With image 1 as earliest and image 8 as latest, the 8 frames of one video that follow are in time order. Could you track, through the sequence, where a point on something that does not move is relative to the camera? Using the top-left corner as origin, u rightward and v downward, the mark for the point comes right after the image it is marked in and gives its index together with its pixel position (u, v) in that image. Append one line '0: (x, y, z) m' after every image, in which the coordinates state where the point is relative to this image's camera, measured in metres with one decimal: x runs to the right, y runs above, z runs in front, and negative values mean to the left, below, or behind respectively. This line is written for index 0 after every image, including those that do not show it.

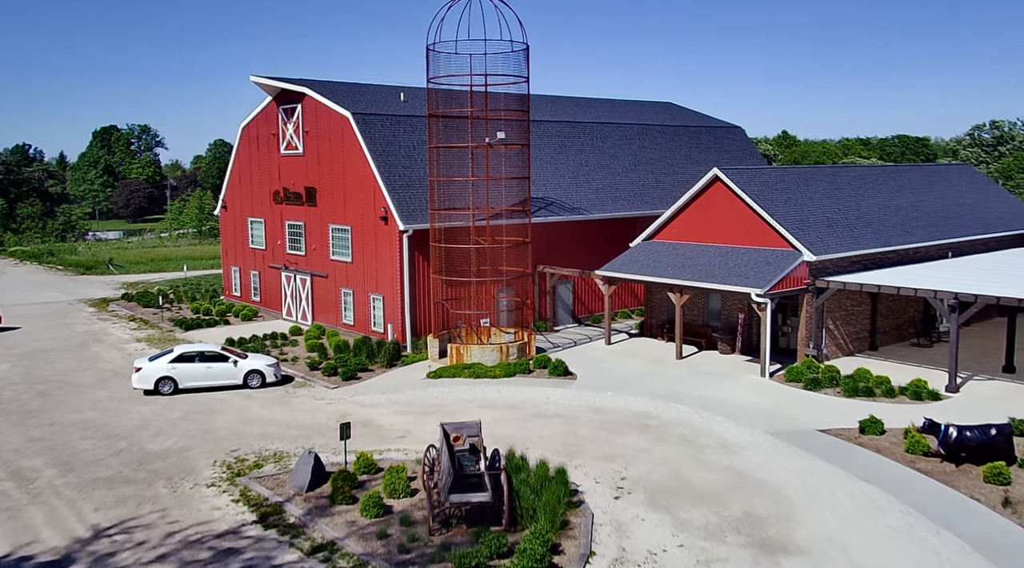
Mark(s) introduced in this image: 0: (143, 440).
0: (-7.6, -3.2, +19.2) m
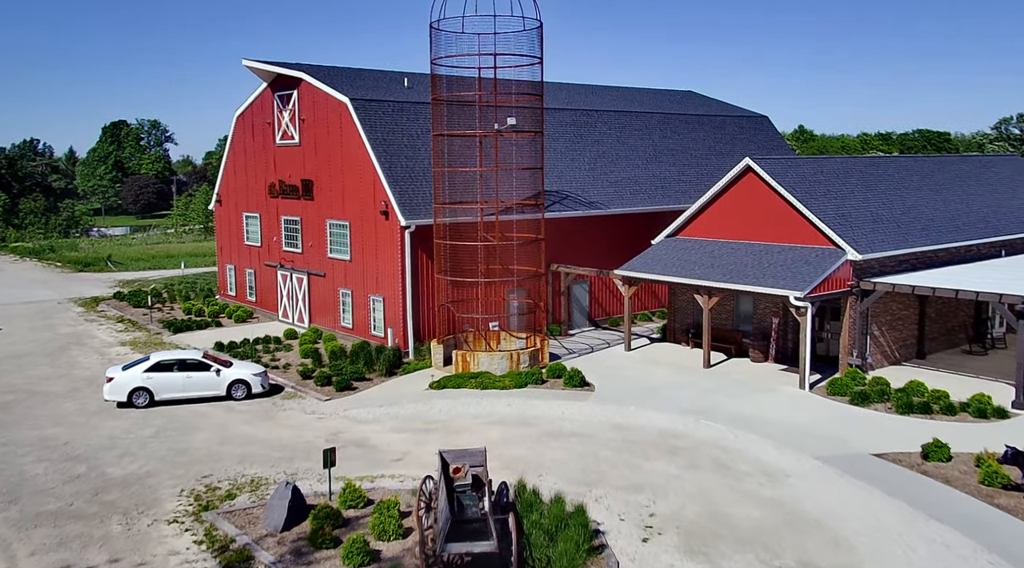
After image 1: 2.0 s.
0: (-7.5, -3.3, +16.9) m
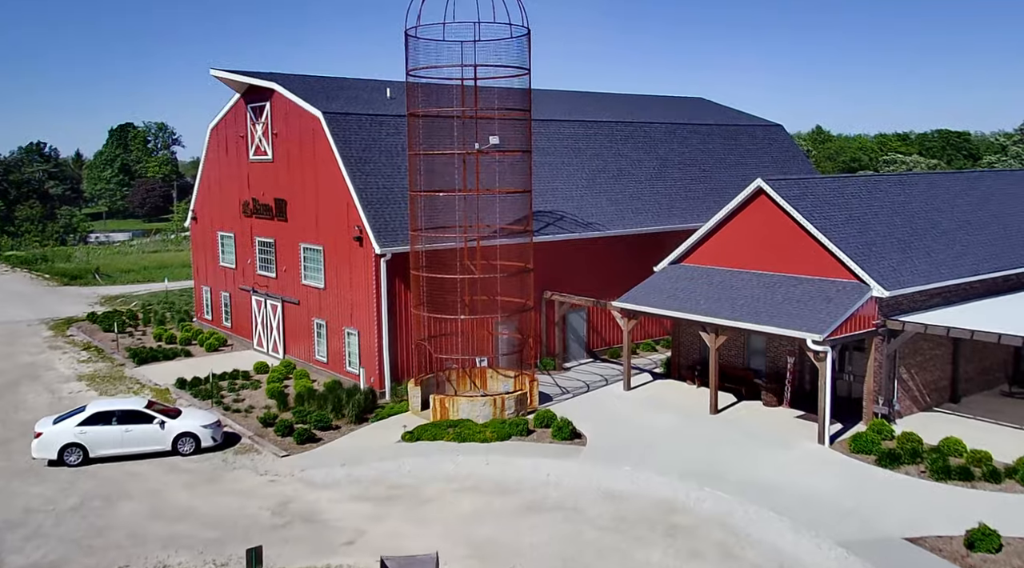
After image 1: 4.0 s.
0: (-7.9, -4.1, +14.5) m
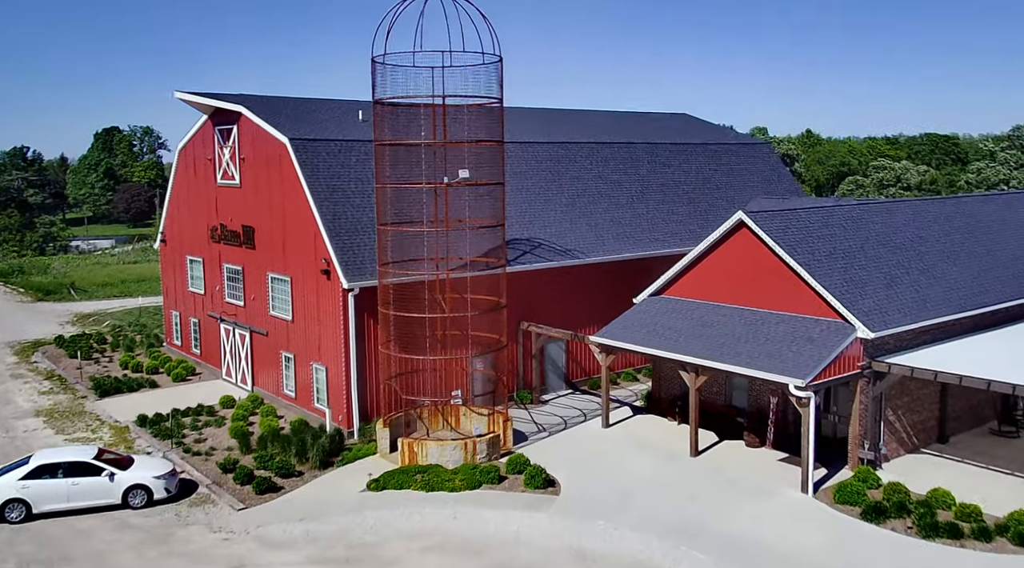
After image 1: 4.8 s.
0: (-8.5, -5.0, +13.6) m
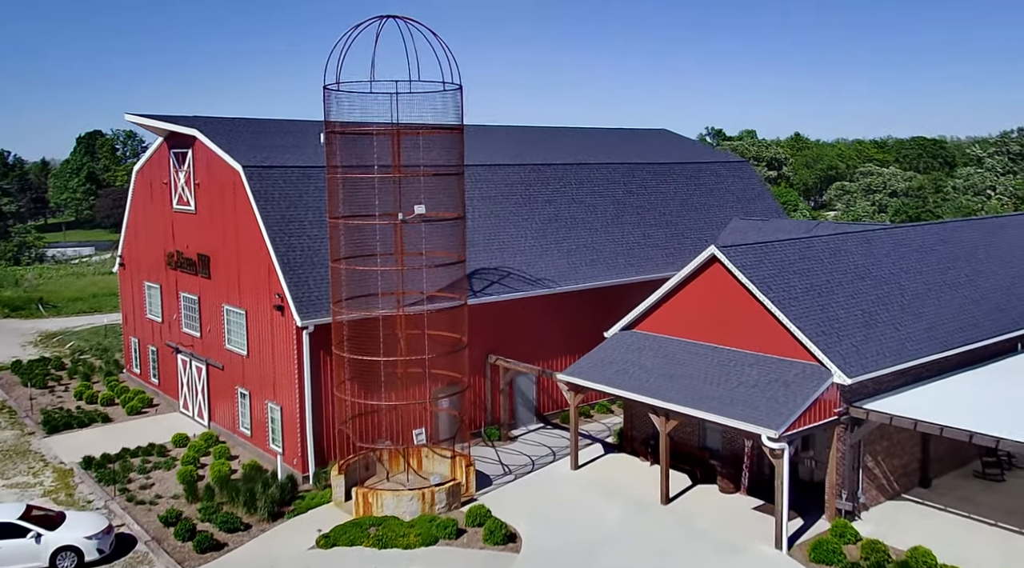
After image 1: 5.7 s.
0: (-9.3, -5.9, +12.4) m
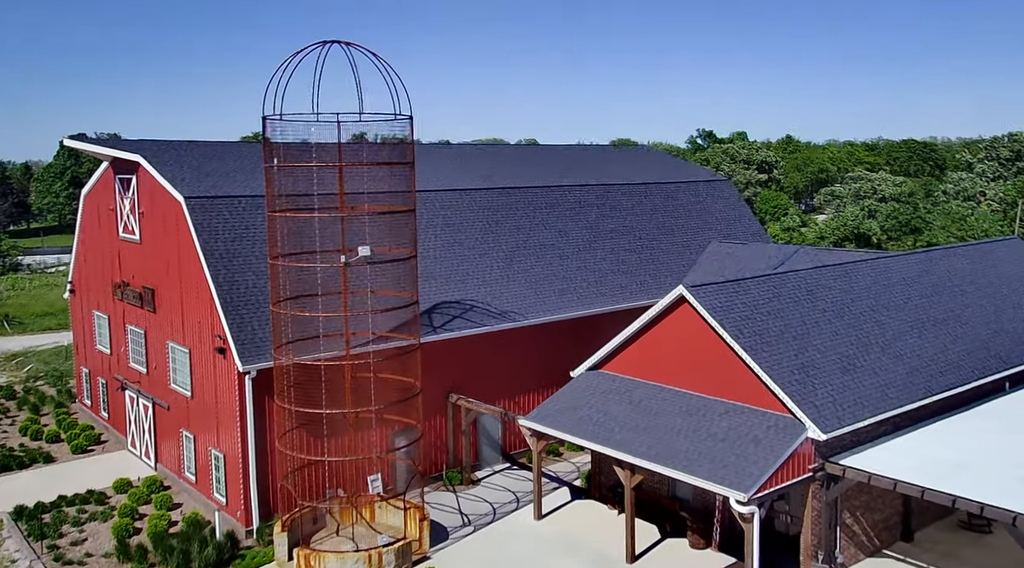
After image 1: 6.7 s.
0: (-10.2, -6.8, +11.0) m
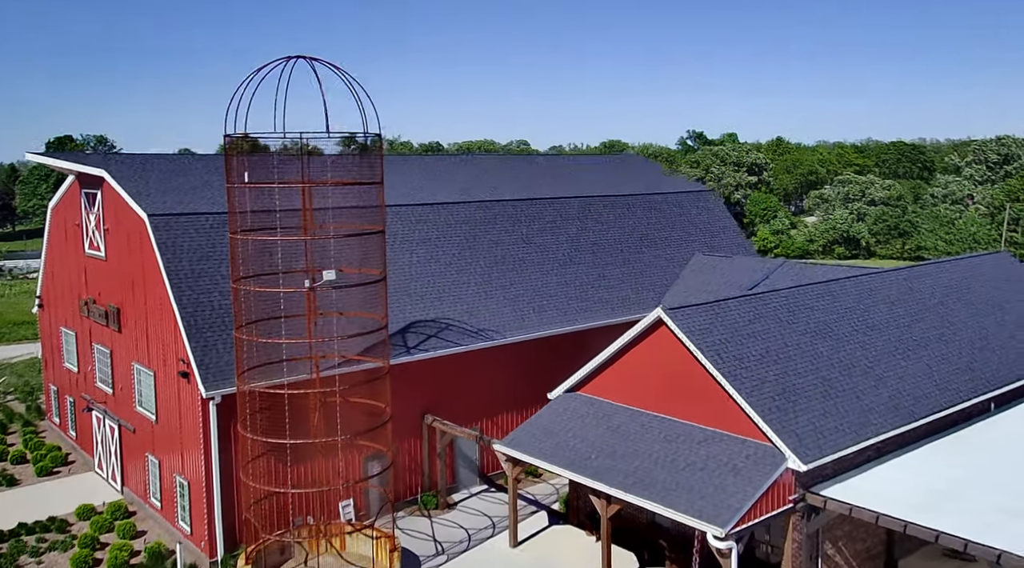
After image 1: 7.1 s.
0: (-10.6, -7.3, +10.3) m
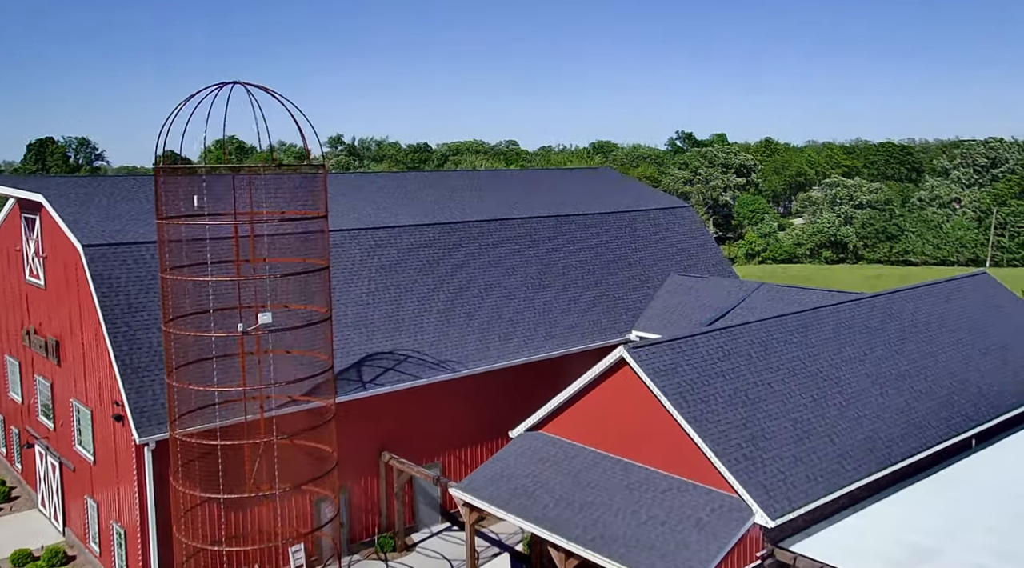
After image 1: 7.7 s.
0: (-11.4, -8.1, +9.0) m
